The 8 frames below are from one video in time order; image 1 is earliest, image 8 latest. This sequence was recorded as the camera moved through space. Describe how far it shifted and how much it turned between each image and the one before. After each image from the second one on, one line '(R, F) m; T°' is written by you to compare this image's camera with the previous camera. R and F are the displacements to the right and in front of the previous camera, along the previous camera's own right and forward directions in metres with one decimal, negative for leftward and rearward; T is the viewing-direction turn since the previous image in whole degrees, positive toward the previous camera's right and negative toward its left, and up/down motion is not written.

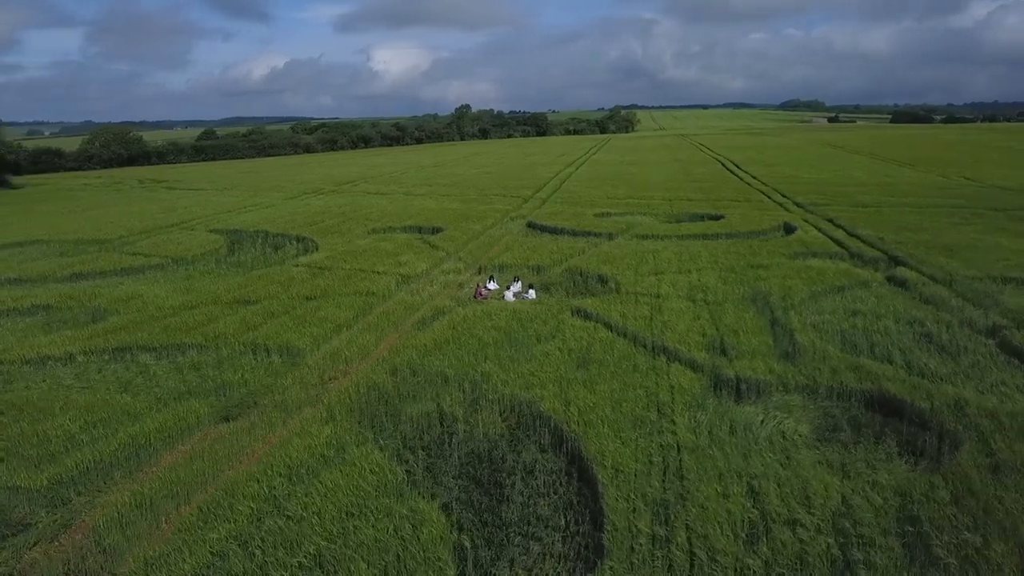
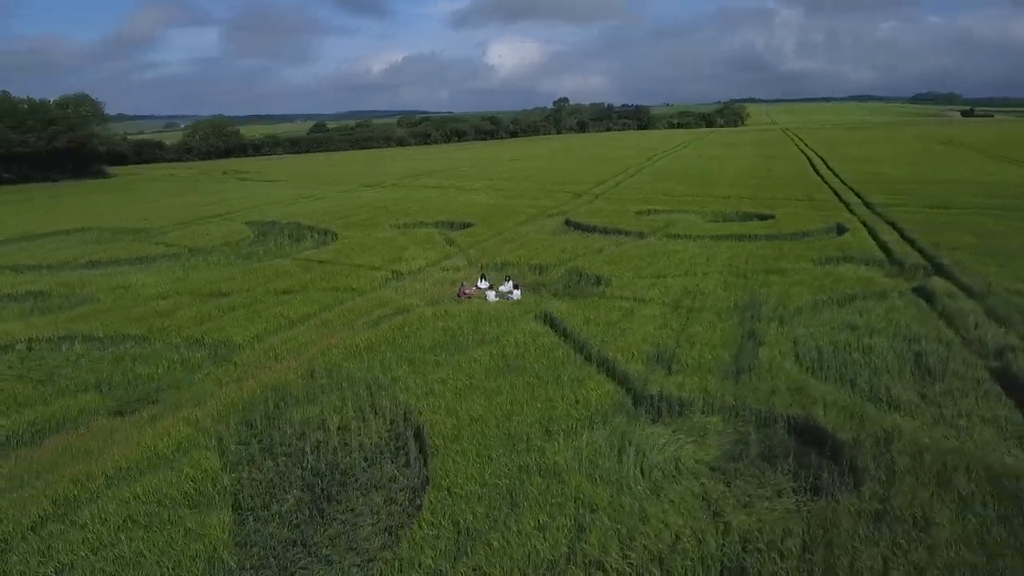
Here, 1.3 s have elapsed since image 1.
(+2.8, +0.8) m; -7°
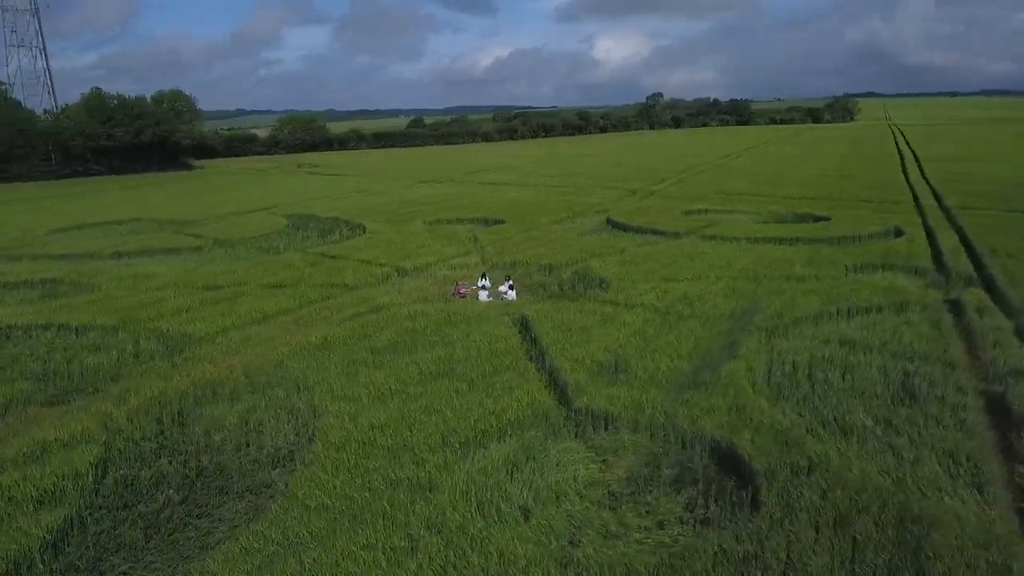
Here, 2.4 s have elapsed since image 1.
(+2.3, +0.6) m; -7°
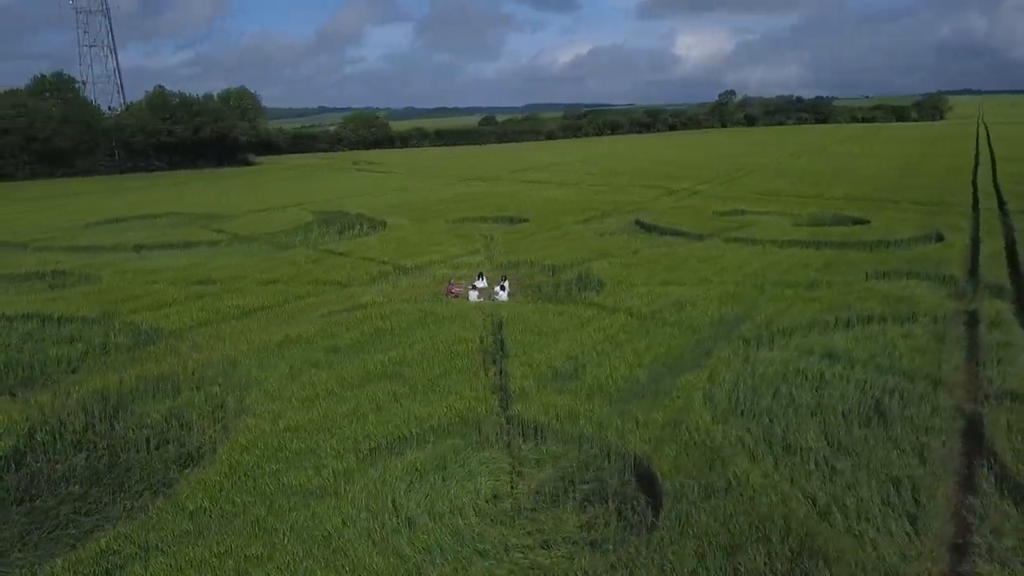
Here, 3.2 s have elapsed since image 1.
(+1.8, +0.4) m; -5°
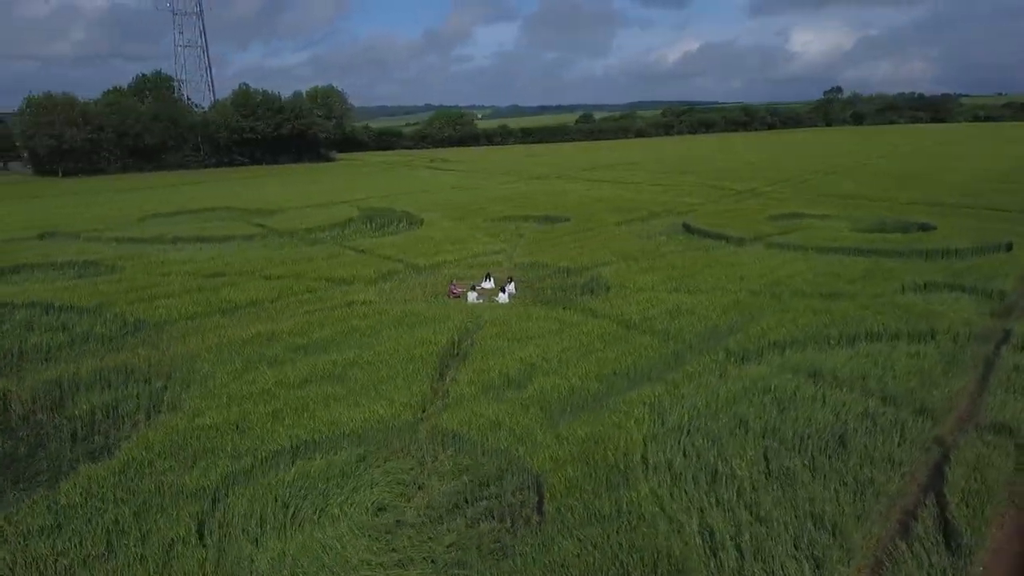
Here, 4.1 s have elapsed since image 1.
(+2.1, +0.5) m; -7°
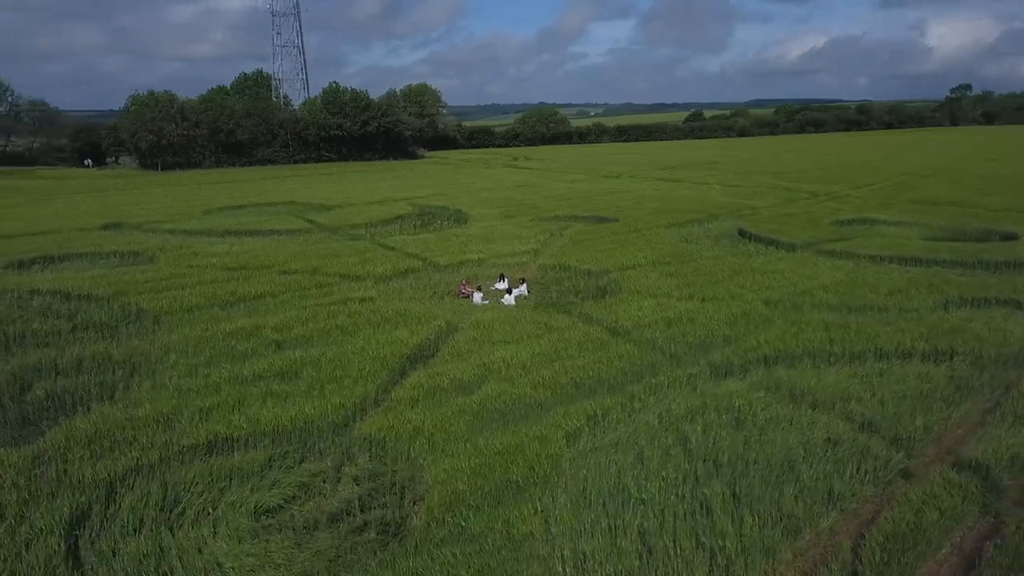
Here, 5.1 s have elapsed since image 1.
(+2.1, +0.5) m; -8°
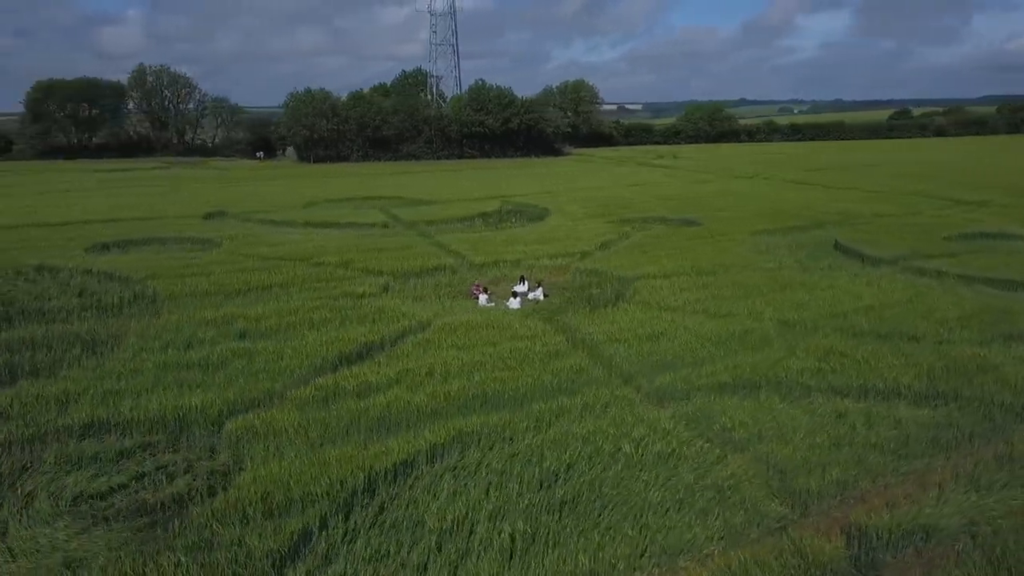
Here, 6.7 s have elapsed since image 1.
(+3.6, +1.0) m; -13°
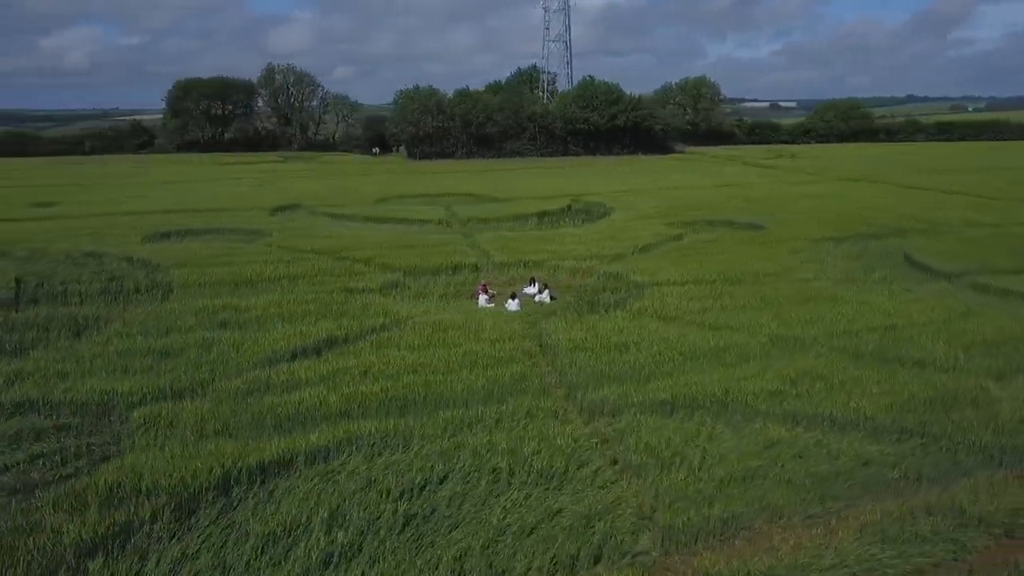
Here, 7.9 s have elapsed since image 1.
(+2.8, +0.7) m; -10°
